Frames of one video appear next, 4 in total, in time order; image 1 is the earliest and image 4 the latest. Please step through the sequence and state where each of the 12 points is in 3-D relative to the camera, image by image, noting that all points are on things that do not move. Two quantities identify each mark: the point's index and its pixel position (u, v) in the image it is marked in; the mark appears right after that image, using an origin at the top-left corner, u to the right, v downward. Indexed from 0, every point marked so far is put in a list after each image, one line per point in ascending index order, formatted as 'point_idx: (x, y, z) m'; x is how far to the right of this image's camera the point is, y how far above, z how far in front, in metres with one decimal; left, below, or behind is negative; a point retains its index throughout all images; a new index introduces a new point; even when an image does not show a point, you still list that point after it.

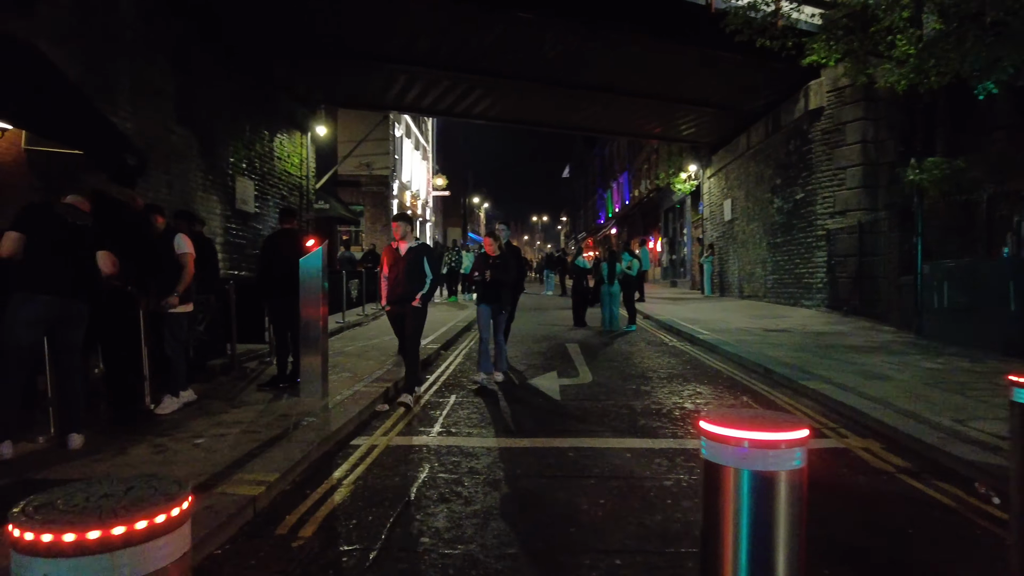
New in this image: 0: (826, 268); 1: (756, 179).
0: (+7.4, +0.5, +15.6) m
1: (+7.3, +3.3, +19.8) m
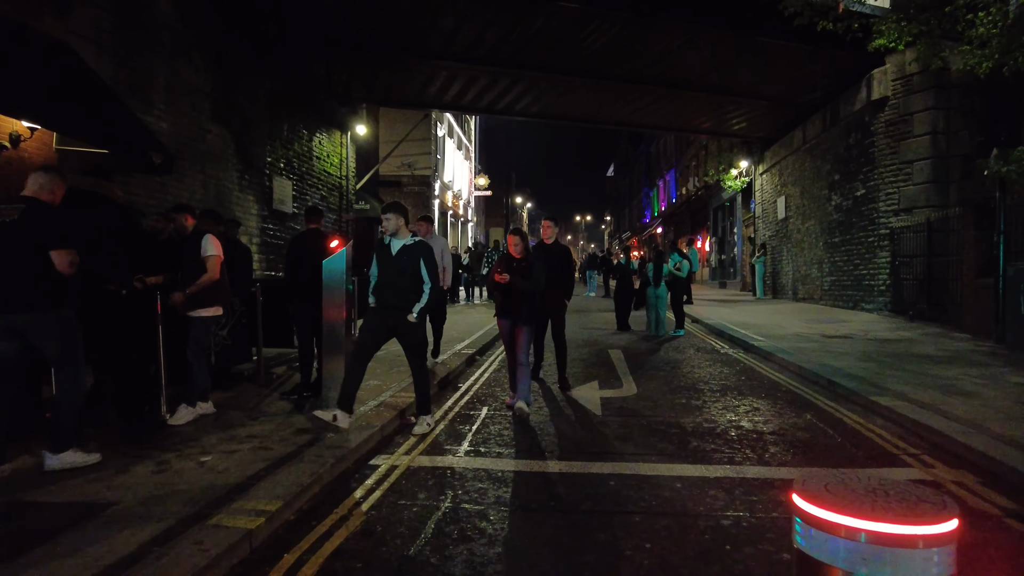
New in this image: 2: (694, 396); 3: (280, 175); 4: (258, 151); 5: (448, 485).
0: (+8.3, +0.4, +14.6) m
1: (+8.5, +3.2, +18.7) m
2: (+1.9, -1.1, +6.9) m
3: (-5.0, +2.4, +14.4) m
4: (-5.1, +2.8, +13.4) m
5: (-0.4, -1.3, +4.3) m
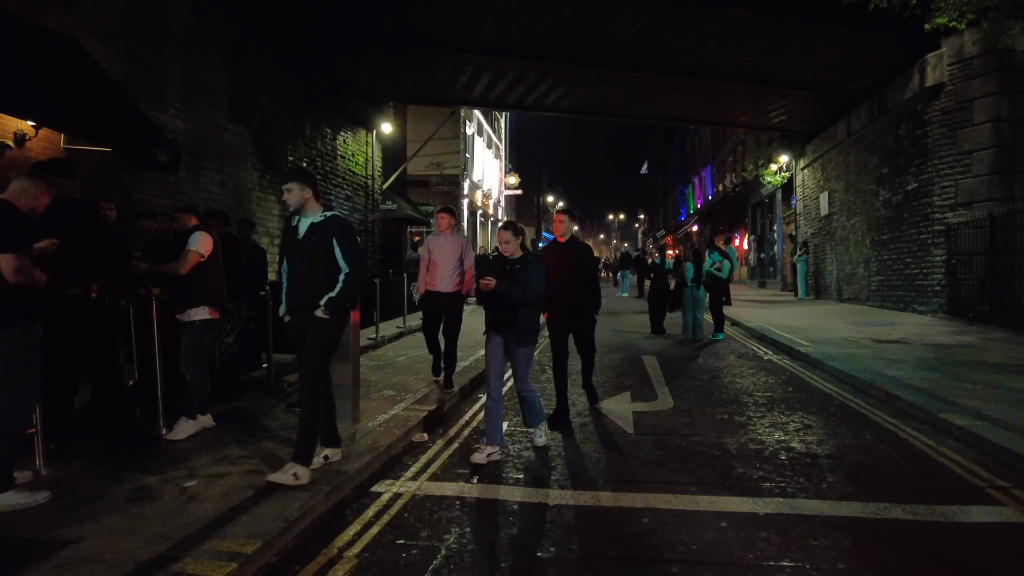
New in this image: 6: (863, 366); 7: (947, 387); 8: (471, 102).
0: (+8.9, +0.4, +13.6) m
1: (+9.3, +3.2, +17.7) m
2: (+2.1, -1.2, +6.2) m
3: (-4.4, +2.4, +14.1) m
4: (-4.6, +2.7, +13.1) m
5: (-0.3, -1.3, +3.7) m
6: (+4.3, -1.0, +8.1) m
7: (+4.5, -1.0, +6.8) m
8: (-1.2, +5.3, +18.9) m
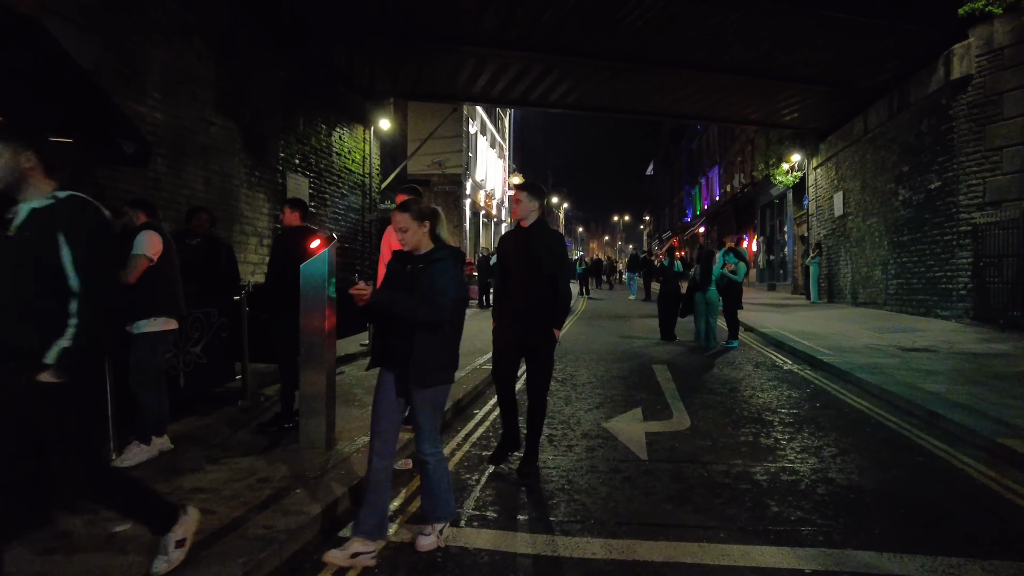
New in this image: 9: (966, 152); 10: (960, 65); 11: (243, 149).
0: (+8.9, +0.3, +12.9) m
1: (+9.3, +3.1, +17.0) m
2: (+2.1, -1.2, +5.5) m
3: (-4.4, +2.4, +13.5) m
4: (-4.6, +2.7, +12.5) m
5: (-0.4, -1.3, +3.1) m
6: (+4.3, -1.0, +7.5) m
7: (+4.5, -1.1, +6.1) m
8: (-1.1, +5.3, +18.3) m
9: (+8.8, +2.7, +12.9) m
10: (+8.7, +4.3, +12.8) m
11: (-4.7, +2.4, +11.5) m
